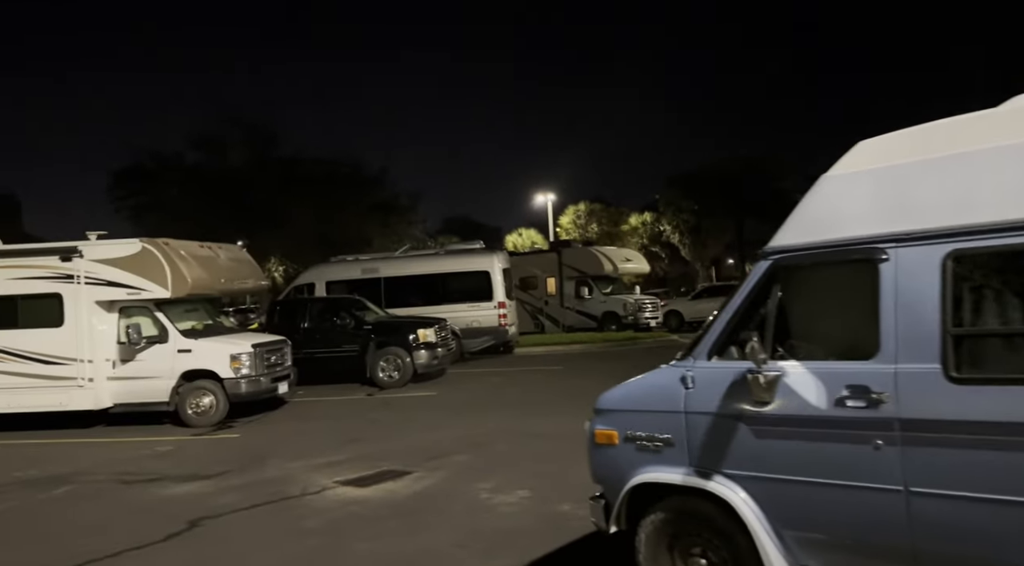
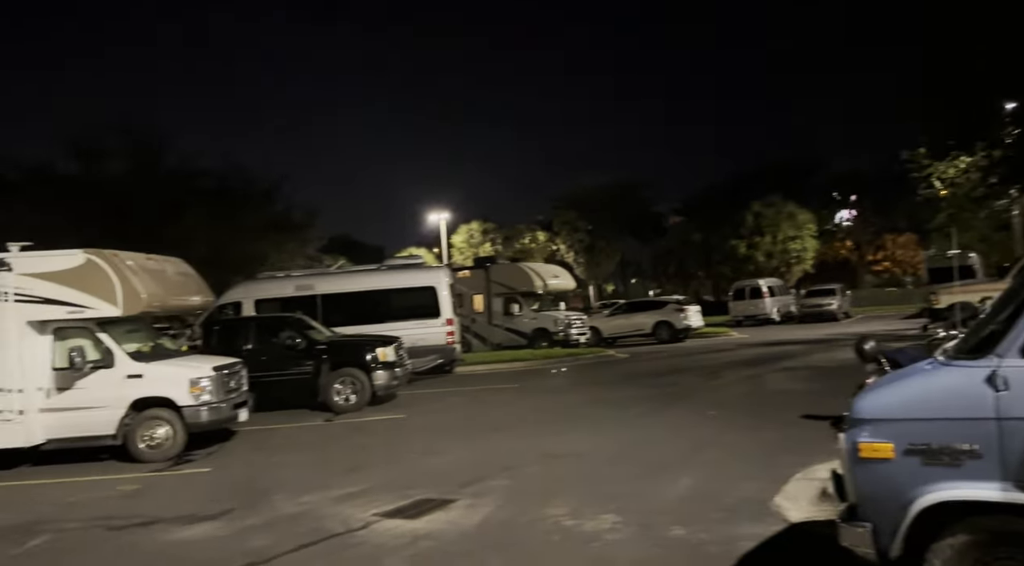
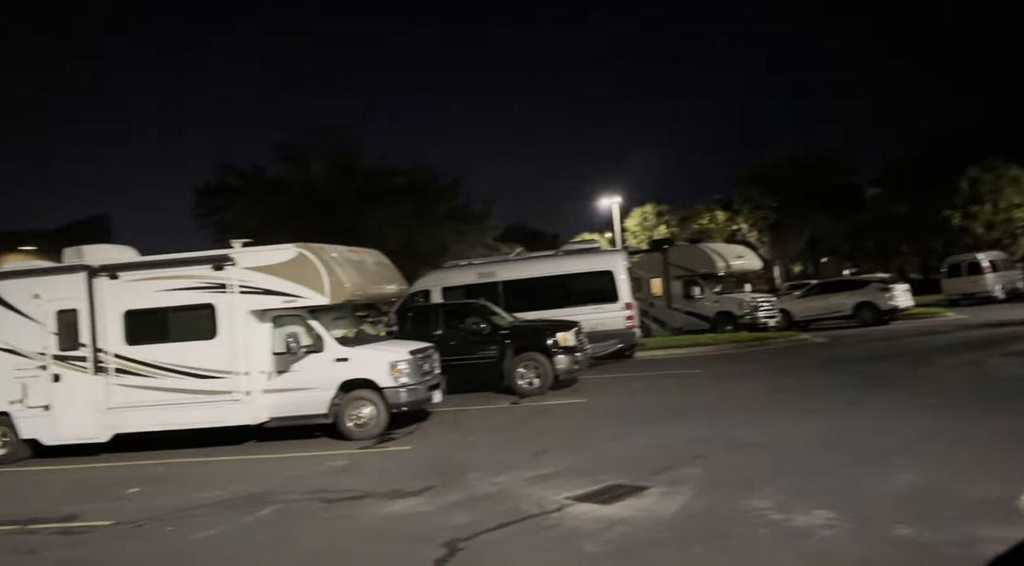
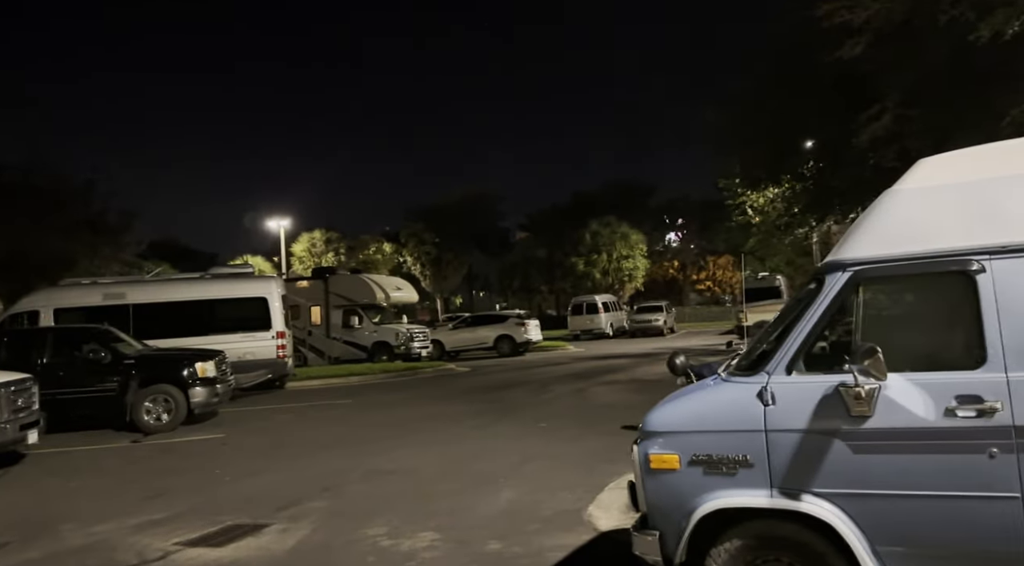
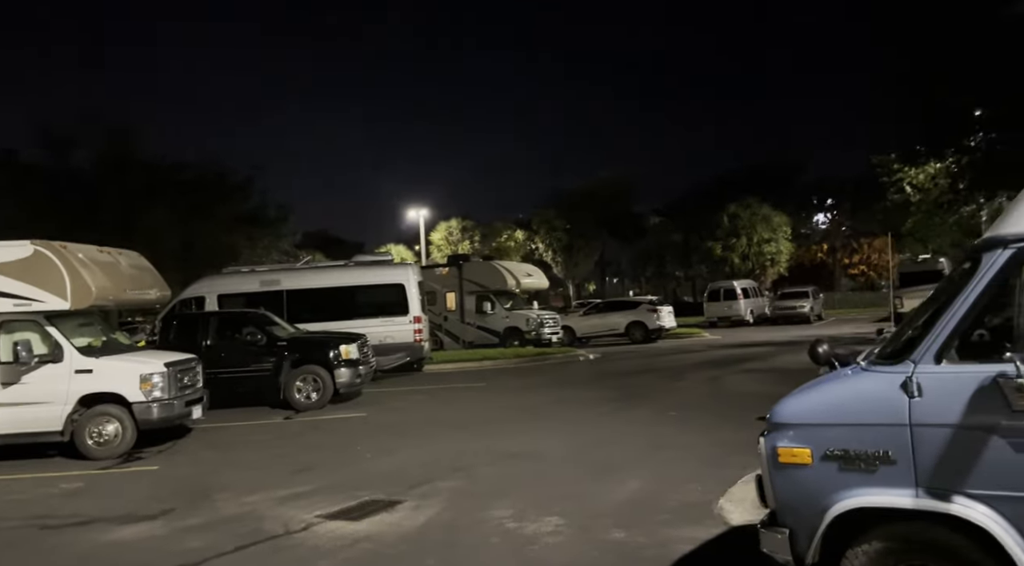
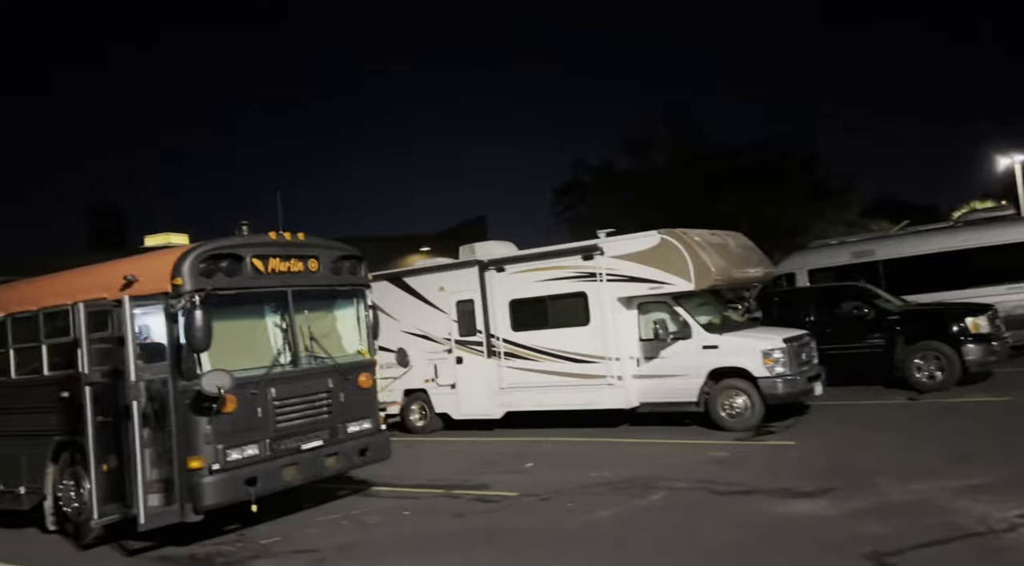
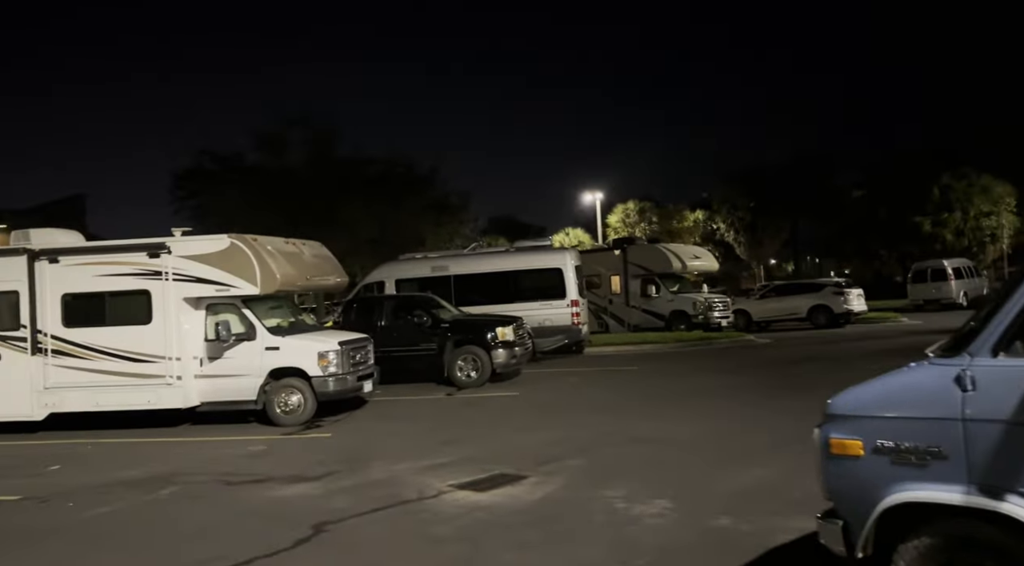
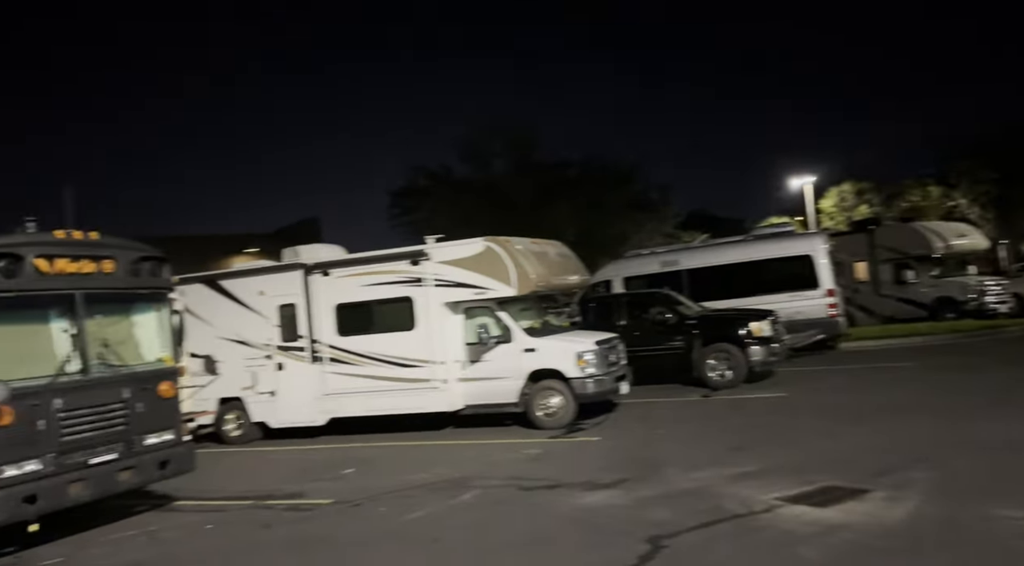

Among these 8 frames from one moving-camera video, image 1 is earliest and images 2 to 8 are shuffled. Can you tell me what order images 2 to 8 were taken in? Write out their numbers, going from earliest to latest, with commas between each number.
7, 5, 4, 2, 3, 8, 6
